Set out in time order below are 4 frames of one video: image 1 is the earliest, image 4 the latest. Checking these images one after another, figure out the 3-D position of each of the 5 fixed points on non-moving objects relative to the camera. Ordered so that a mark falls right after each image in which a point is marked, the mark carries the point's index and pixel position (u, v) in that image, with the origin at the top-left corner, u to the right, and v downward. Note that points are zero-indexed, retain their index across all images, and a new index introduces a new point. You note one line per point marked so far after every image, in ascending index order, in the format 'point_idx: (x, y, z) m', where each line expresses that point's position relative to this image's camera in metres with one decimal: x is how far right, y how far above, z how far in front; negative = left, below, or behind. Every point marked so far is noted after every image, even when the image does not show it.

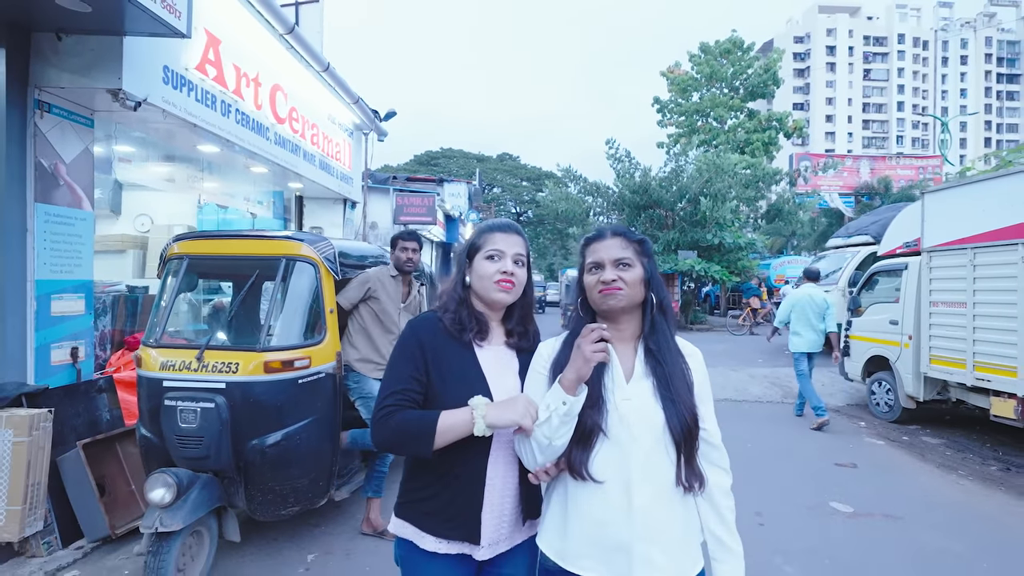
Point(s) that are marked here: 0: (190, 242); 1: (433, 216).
0: (-1.9, +0.3, +3.6) m
1: (-2.3, +2.1, +17.7) m
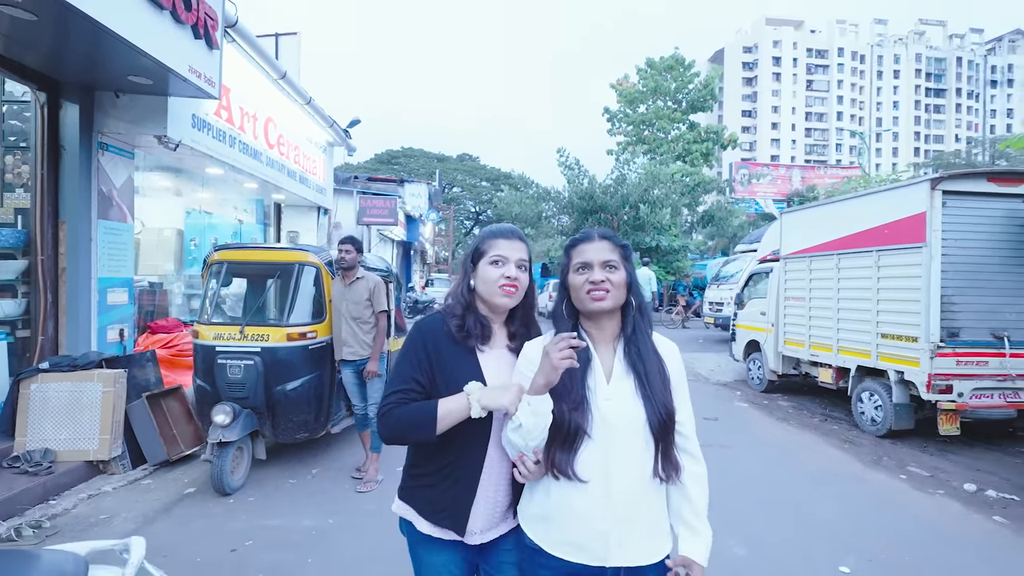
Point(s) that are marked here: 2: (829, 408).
0: (-2.4, +0.3, +5.1) m
1: (-3.7, +2.2, +19.2) m
2: (+4.1, -1.5, +8.0) m
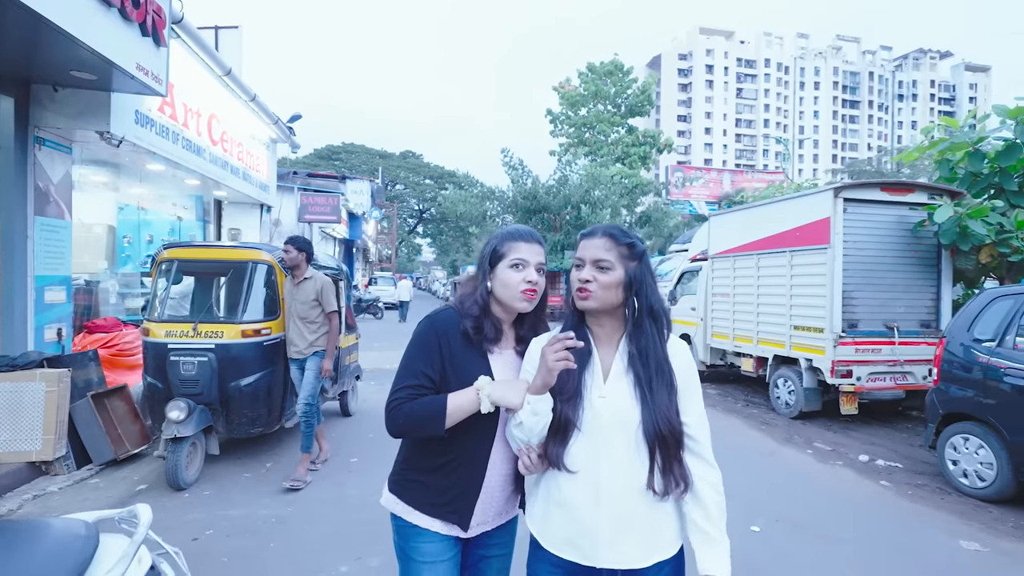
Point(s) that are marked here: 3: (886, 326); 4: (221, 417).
0: (-2.8, +0.3, +5.1) m
1: (-5.4, +2.2, +19.0) m
2: (+3.4, -1.5, +8.6) m
3: (+4.2, -0.4, +6.9) m
4: (-2.3, -1.0, +4.9) m
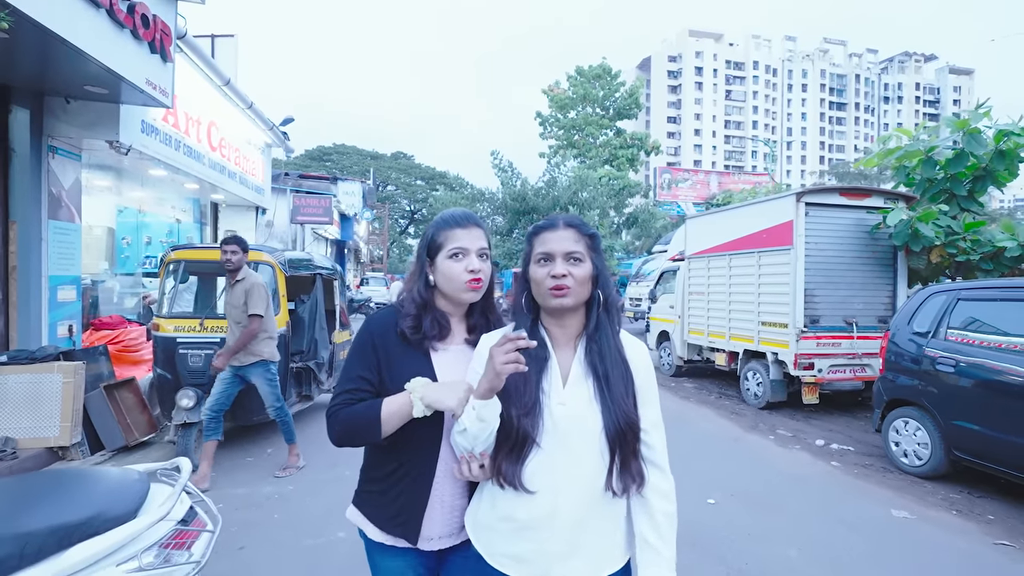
0: (-3.0, +0.3, +5.6) m
1: (-5.8, +2.2, +19.4) m
2: (+3.2, -1.5, +9.1) m
3: (+4.0, -0.4, +7.4) m
4: (-2.5, -1.0, +5.3) m
